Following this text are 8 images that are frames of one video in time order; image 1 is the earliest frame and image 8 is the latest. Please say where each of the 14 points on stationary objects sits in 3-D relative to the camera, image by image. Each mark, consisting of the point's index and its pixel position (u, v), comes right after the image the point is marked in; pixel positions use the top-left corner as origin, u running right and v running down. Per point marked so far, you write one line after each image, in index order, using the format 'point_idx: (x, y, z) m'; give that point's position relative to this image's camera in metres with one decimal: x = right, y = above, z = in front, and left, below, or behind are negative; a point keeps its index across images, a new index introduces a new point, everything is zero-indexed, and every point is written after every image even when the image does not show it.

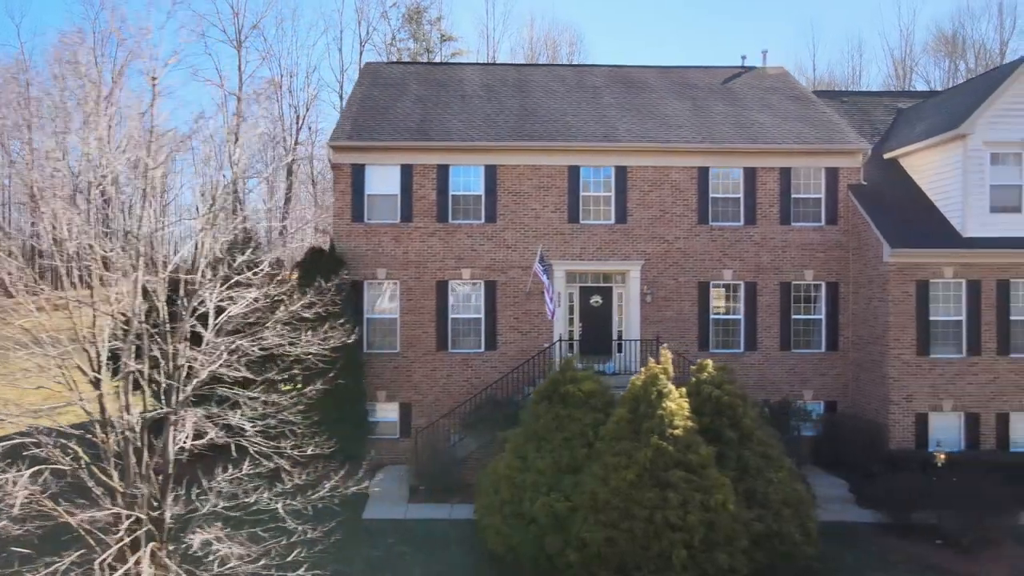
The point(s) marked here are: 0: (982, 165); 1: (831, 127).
0: (+7.2, +1.9, +16.1) m
1: (+5.6, +2.8, +18.4) m
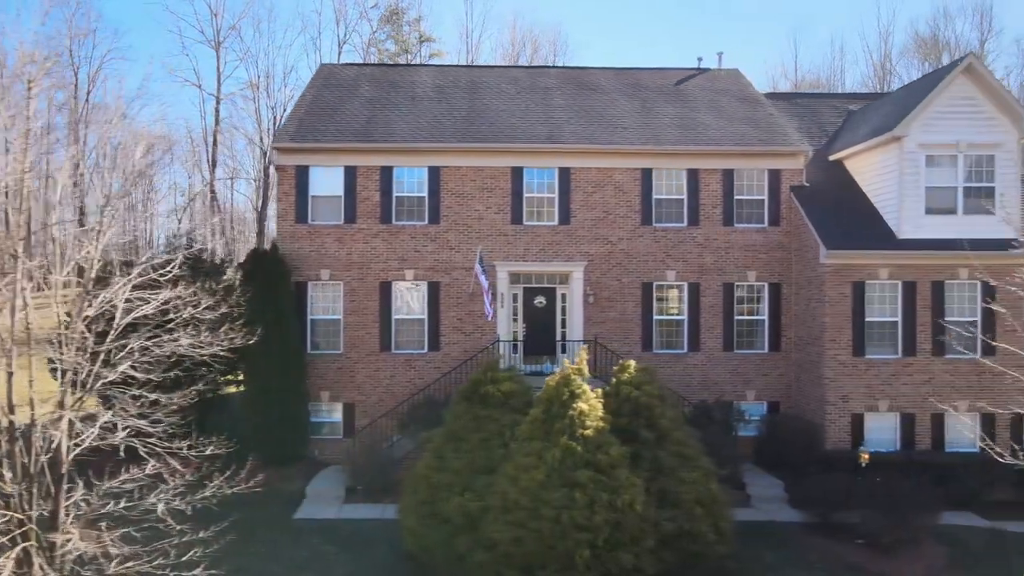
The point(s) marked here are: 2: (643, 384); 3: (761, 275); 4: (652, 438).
0: (+6.3, +1.9, +16.2) m
1: (+4.6, +2.8, +18.4) m
2: (+1.5, -1.1, +12.2) m
3: (+4.2, +0.2, +17.7) m
4: (+1.6, -1.7, +11.7) m
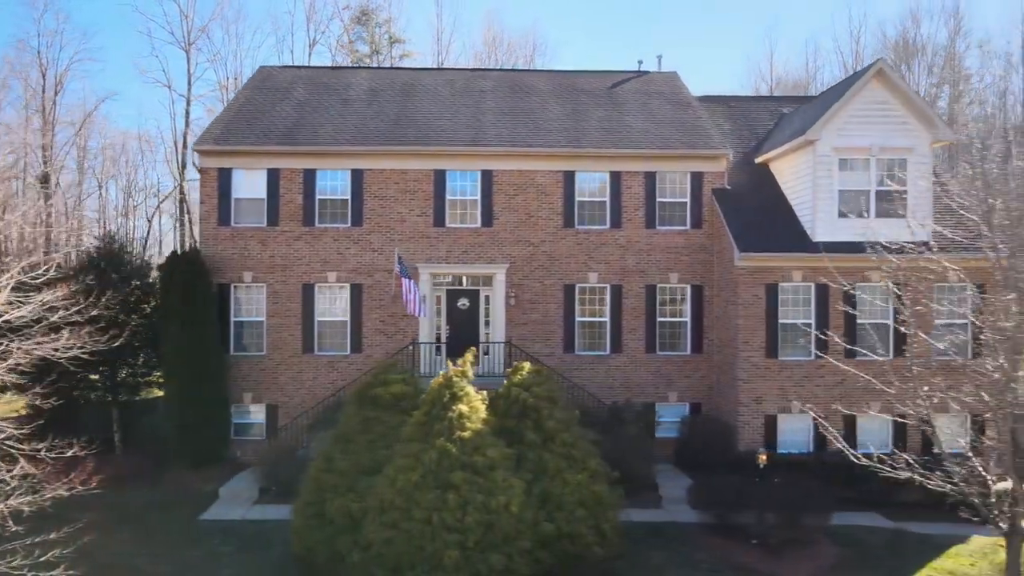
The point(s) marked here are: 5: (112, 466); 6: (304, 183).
0: (+5.0, +1.8, +16.3) m
1: (+3.3, +2.8, +18.6) m
2: (+0.2, -1.2, +12.3) m
3: (+2.9, +0.2, +17.8) m
4: (+0.3, -1.7, +11.8) m
5: (-6.3, -2.8, +16.6) m
6: (-3.5, +1.8, +17.5) m
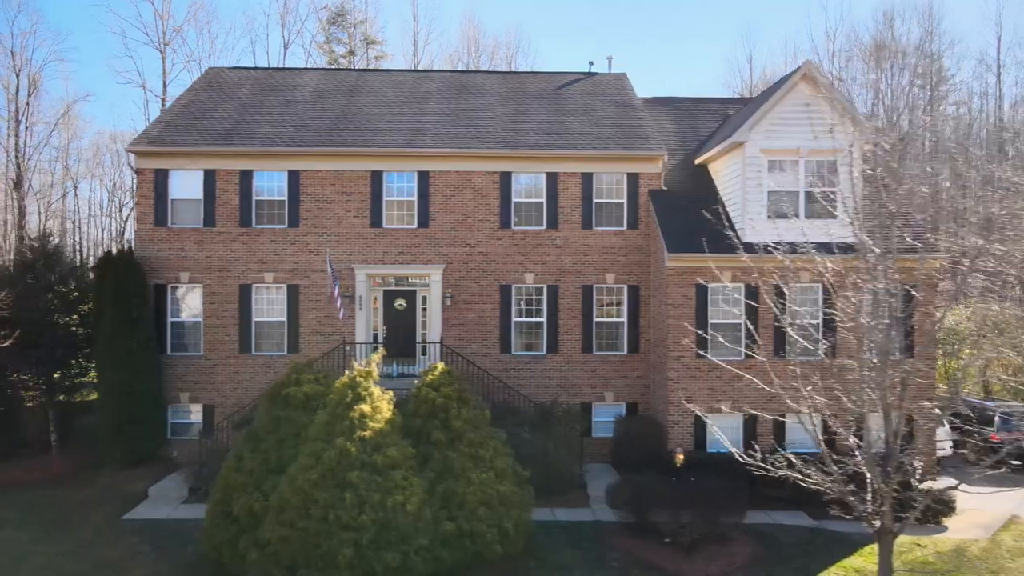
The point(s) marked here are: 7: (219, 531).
0: (+3.9, +1.8, +16.4) m
1: (+2.3, +2.8, +18.7) m
2: (-0.8, -1.2, +12.4) m
3: (+1.8, +0.2, +17.9) m
4: (-0.8, -1.7, +11.9) m
5: (-7.4, -2.8, +16.7) m
6: (-4.6, +1.7, +17.6) m
7: (-3.2, -2.7, +11.6) m
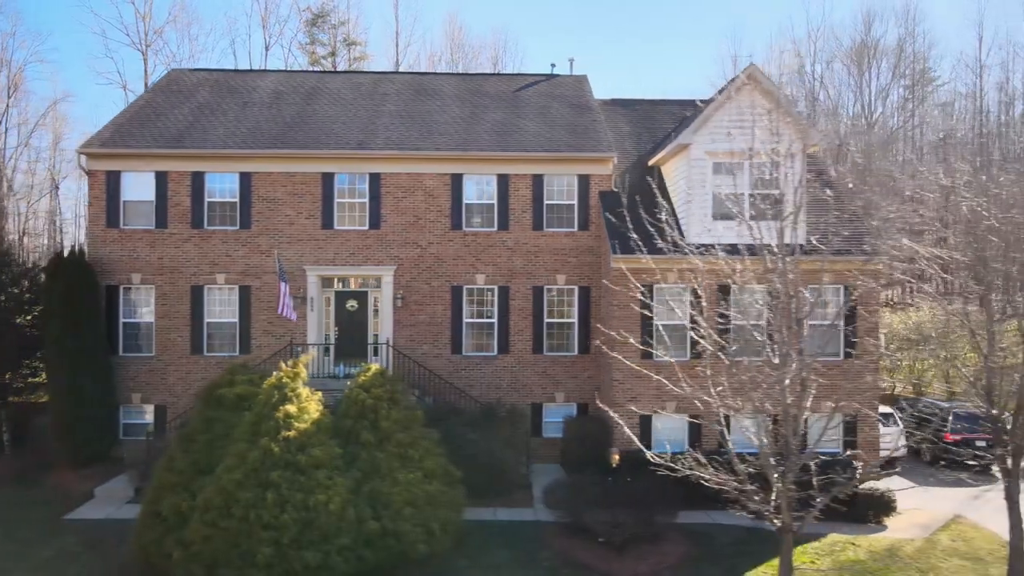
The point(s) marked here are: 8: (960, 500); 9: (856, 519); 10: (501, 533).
0: (+3.0, +1.8, +16.5) m
1: (+1.4, +2.7, +18.8) m
2: (-1.7, -1.2, +12.5) m
3: (+1.0, +0.2, +18.0) m
4: (-1.6, -1.7, +12.0) m
5: (-8.3, -2.8, +16.8) m
6: (-5.4, +1.7, +17.7) m
7: (-4.1, -2.7, +11.7) m
8: (+7.4, -3.5, +17.3) m
9: (+5.1, -3.4, +15.5) m
10: (-0.2, -3.2, +13.6) m
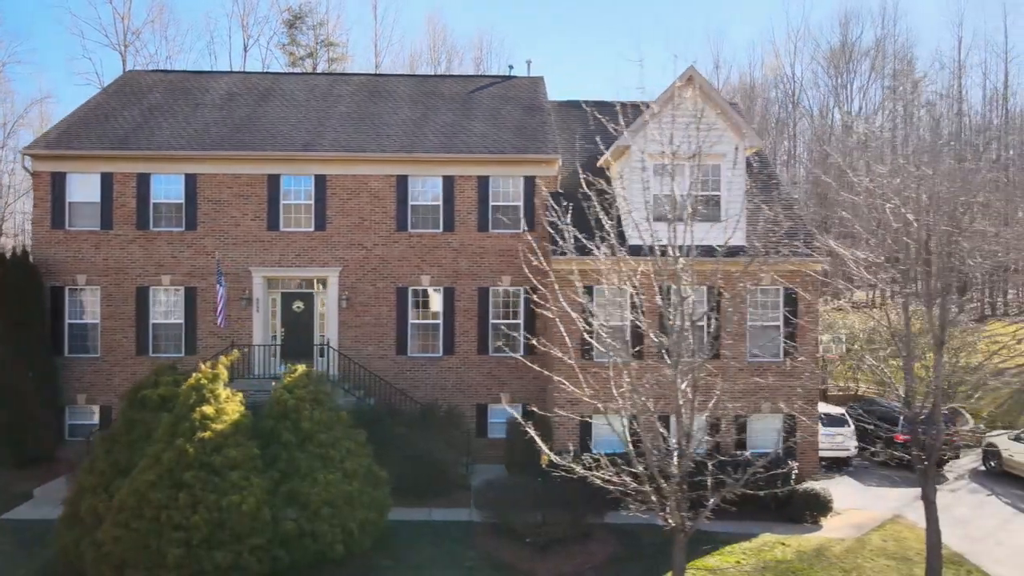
0: (+2.1, +1.8, +16.6) m
1: (+0.5, +2.7, +18.8) m
2: (-2.6, -1.2, +12.6) m
3: (+0.1, +0.1, +18.1) m
4: (-2.5, -1.8, +12.1) m
5: (-9.2, -2.9, +16.8) m
6: (-6.3, +1.7, +17.7) m
7: (-5.0, -2.7, +11.7) m
8: (+6.5, -3.5, +17.4) m
9: (+4.2, -3.4, +15.5) m
10: (-1.1, -3.2, +13.7) m
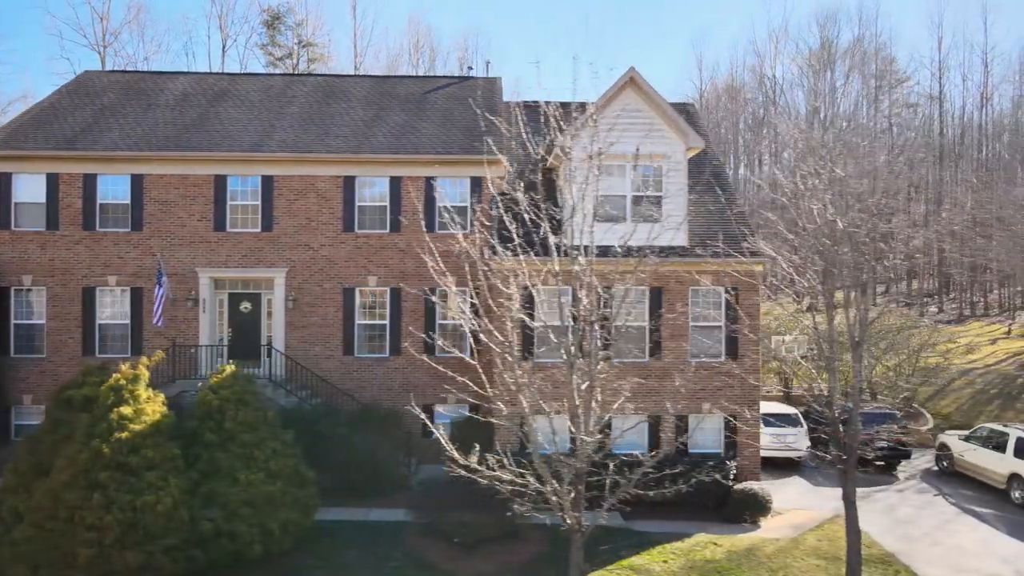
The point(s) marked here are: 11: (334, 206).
0: (+1.2, +1.8, +16.6) m
1: (-0.5, +2.7, +18.9) m
2: (-3.5, -1.2, +12.6) m
3: (-0.9, +0.1, +18.1) m
4: (-3.4, -1.8, +12.1) m
5: (-10.1, -2.9, +16.8) m
6: (-7.3, +1.7, +17.7) m
7: (-5.9, -2.7, +11.8) m
8: (+5.6, -3.5, +17.5) m
9: (+3.3, -3.4, +15.6) m
10: (-2.0, -3.2, +13.7) m
11: (-3.1, +1.4, +18.1) m
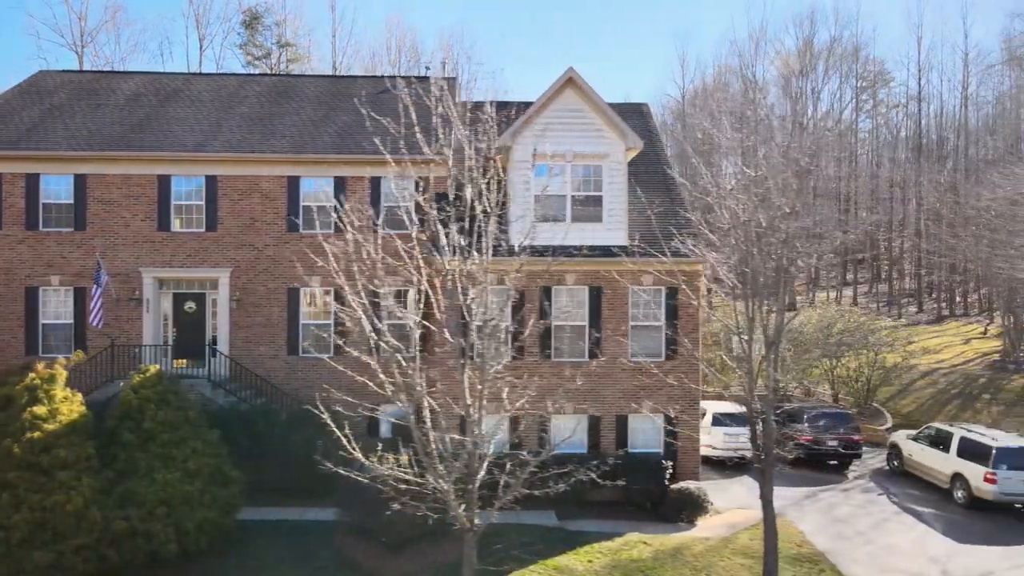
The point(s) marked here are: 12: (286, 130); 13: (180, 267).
0: (+0.2, +1.8, +16.6) m
1: (-1.4, +2.7, +18.9) m
2: (-4.4, -1.2, +12.6) m
3: (-1.8, +0.1, +18.1) m
4: (-4.4, -1.8, +12.1) m
5: (-11.1, -2.9, +16.8) m
6: (-8.2, +1.7, +17.7) m
7: (-6.8, -2.7, +11.8) m
8: (+4.6, -3.5, +17.5) m
9: (+2.3, -3.4, +15.6) m
10: (-2.9, -3.2, +13.7) m
11: (-4.0, +1.4, +18.1) m
12: (-4.1, +2.9, +19.1) m
13: (-5.7, +0.4, +17.9) m
